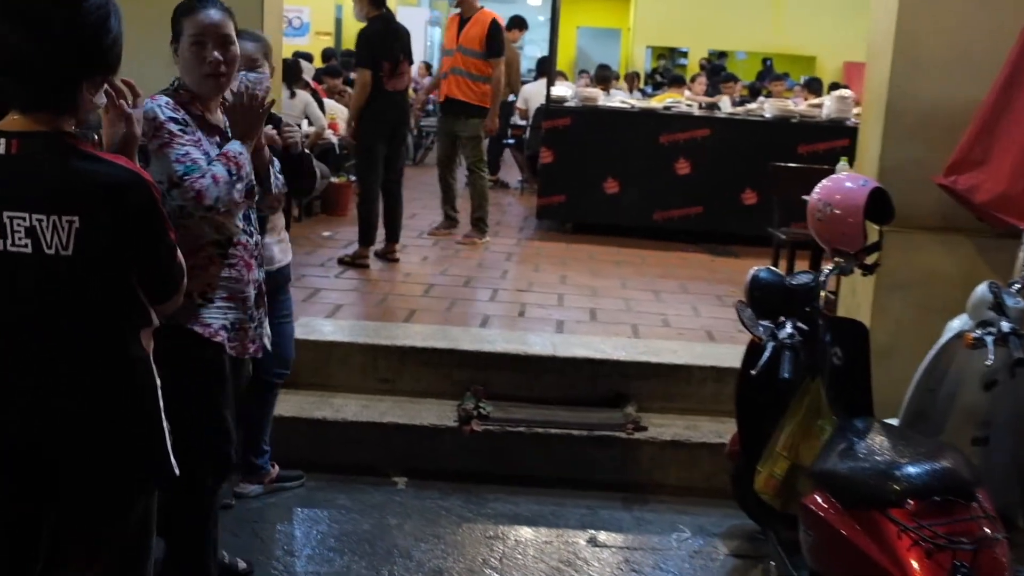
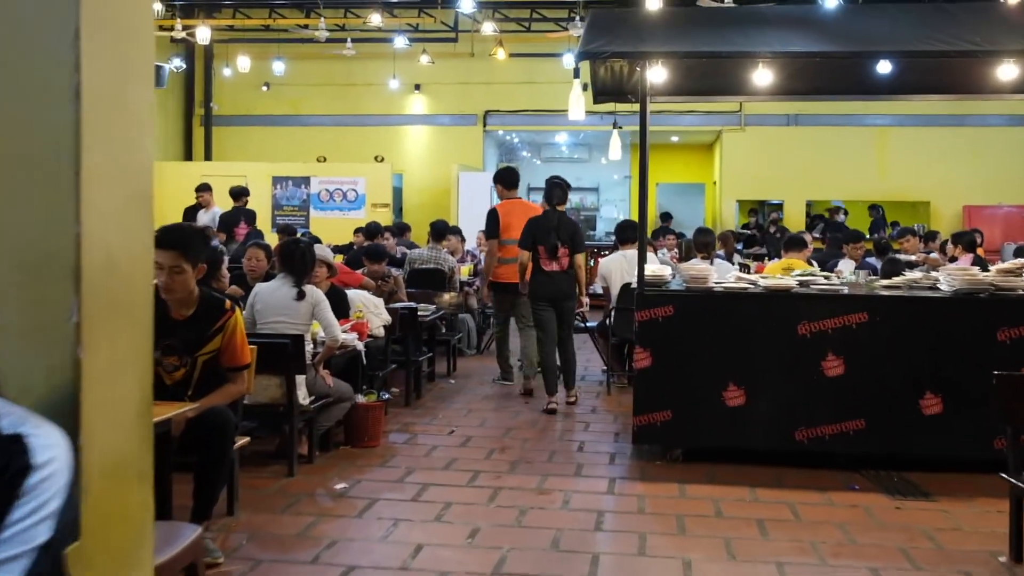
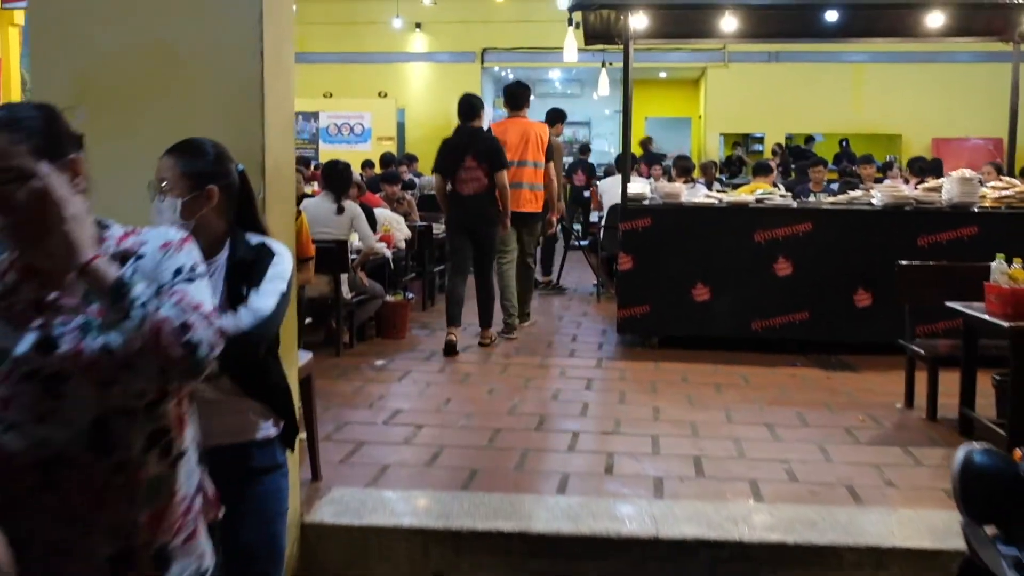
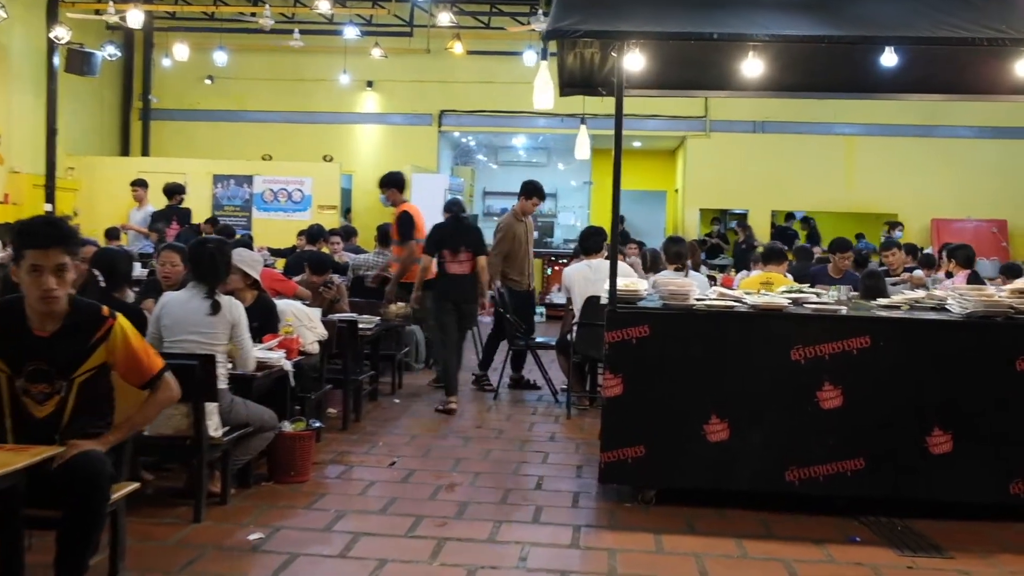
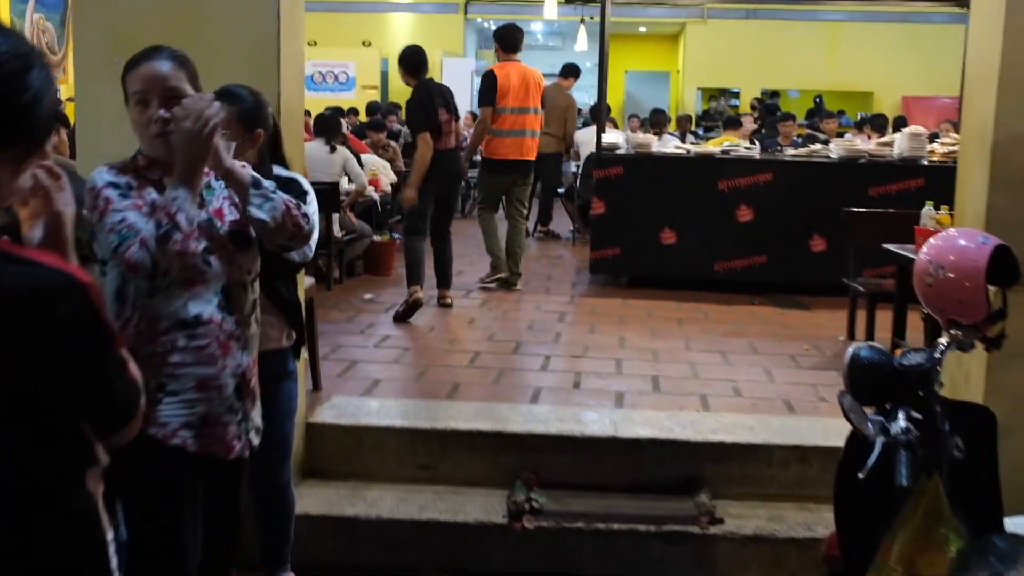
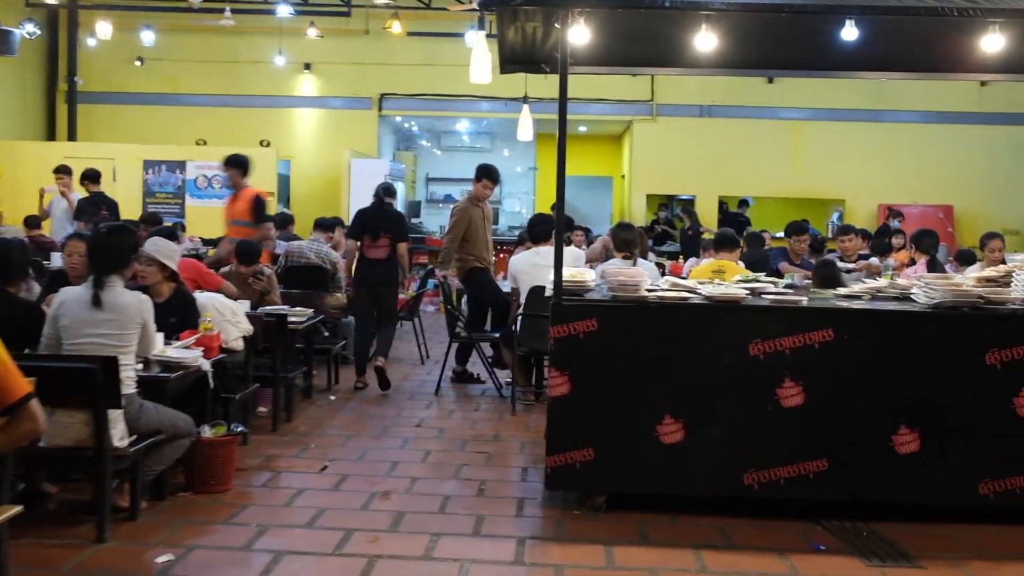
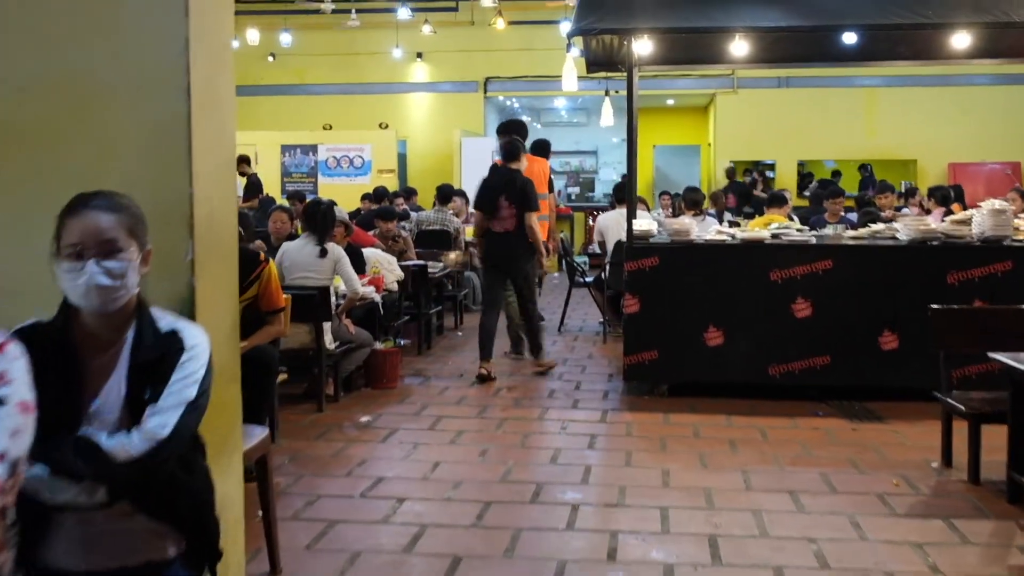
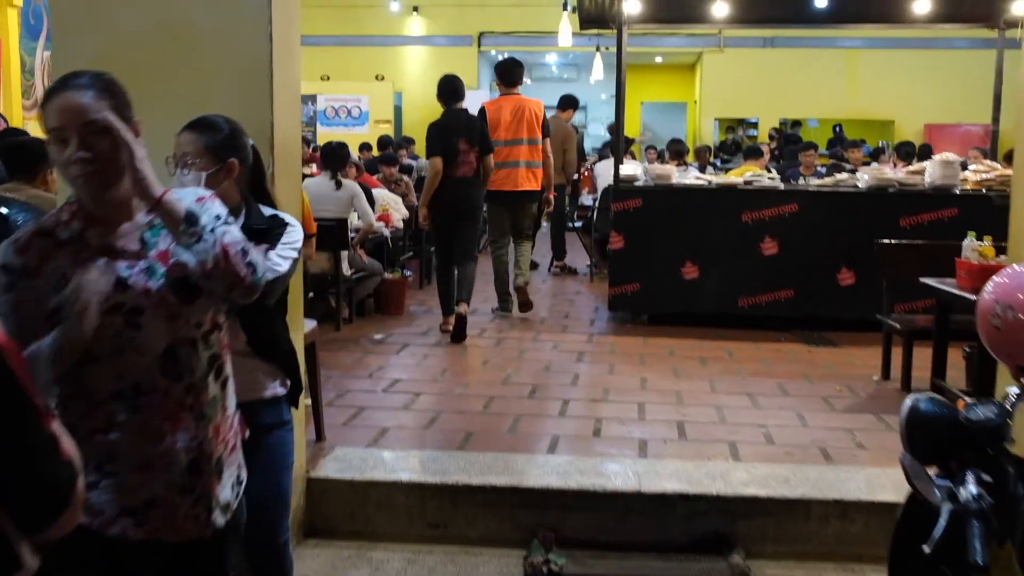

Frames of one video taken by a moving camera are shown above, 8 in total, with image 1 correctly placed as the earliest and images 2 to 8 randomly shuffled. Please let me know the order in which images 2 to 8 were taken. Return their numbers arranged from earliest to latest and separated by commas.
5, 8, 3, 7, 2, 4, 6
